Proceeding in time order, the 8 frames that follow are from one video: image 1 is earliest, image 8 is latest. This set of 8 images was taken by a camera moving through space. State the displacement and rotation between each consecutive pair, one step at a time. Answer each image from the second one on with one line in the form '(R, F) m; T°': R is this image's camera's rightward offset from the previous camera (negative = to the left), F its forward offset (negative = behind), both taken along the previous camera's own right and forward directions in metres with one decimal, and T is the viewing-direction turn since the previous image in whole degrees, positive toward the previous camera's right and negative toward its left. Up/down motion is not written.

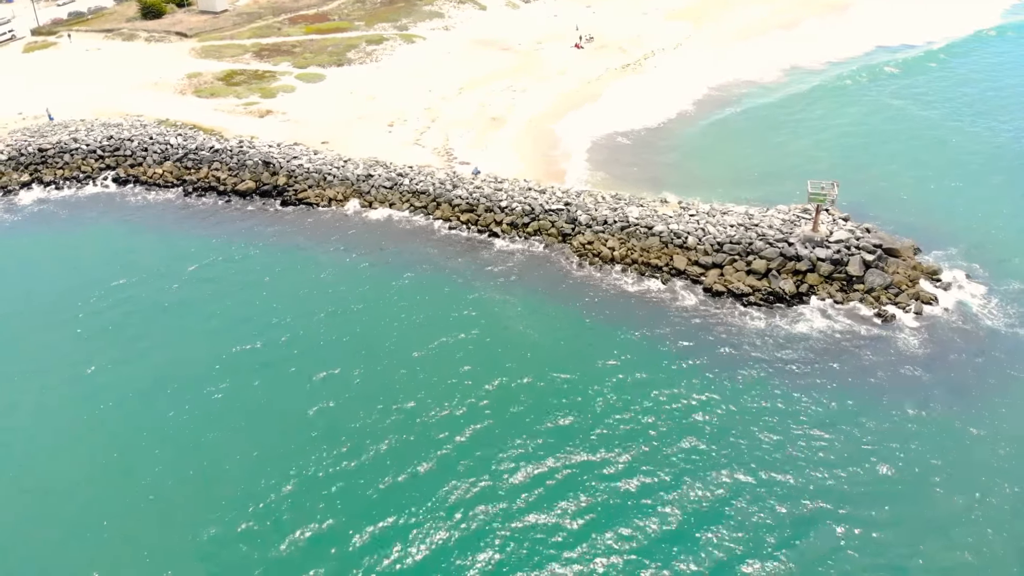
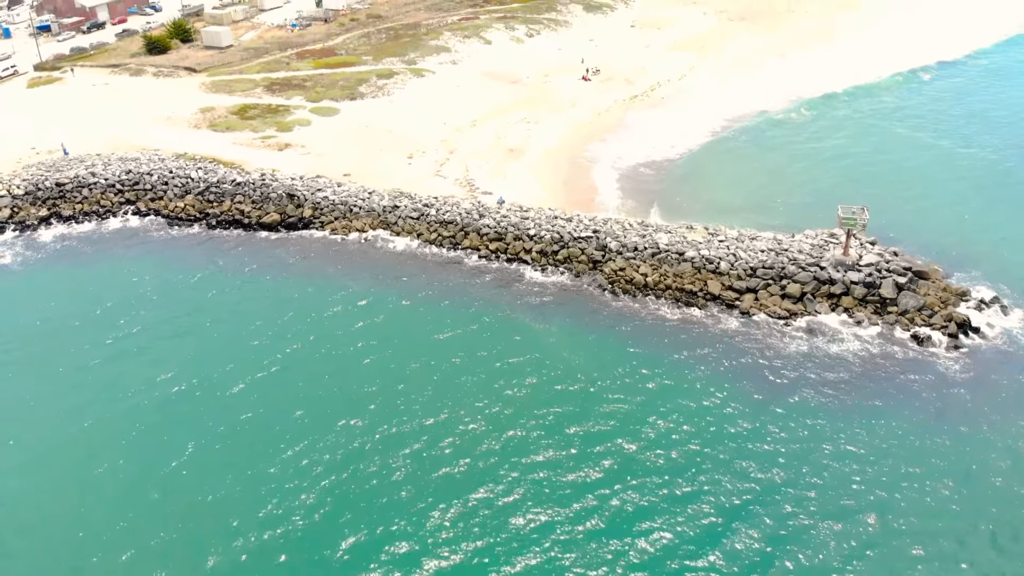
(-2.3, -0.2) m; +2°
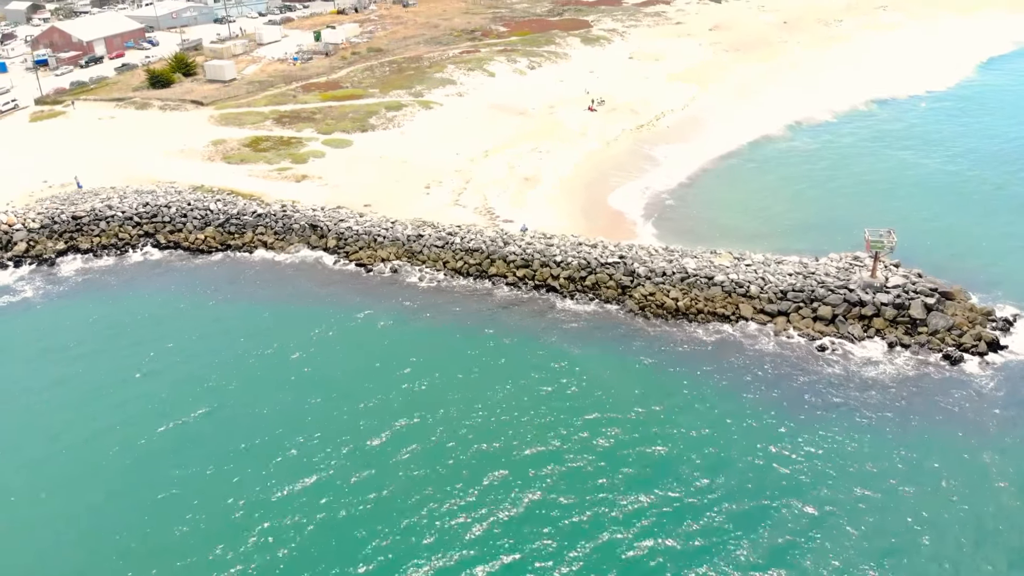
(-2.3, -0.2) m; +2°
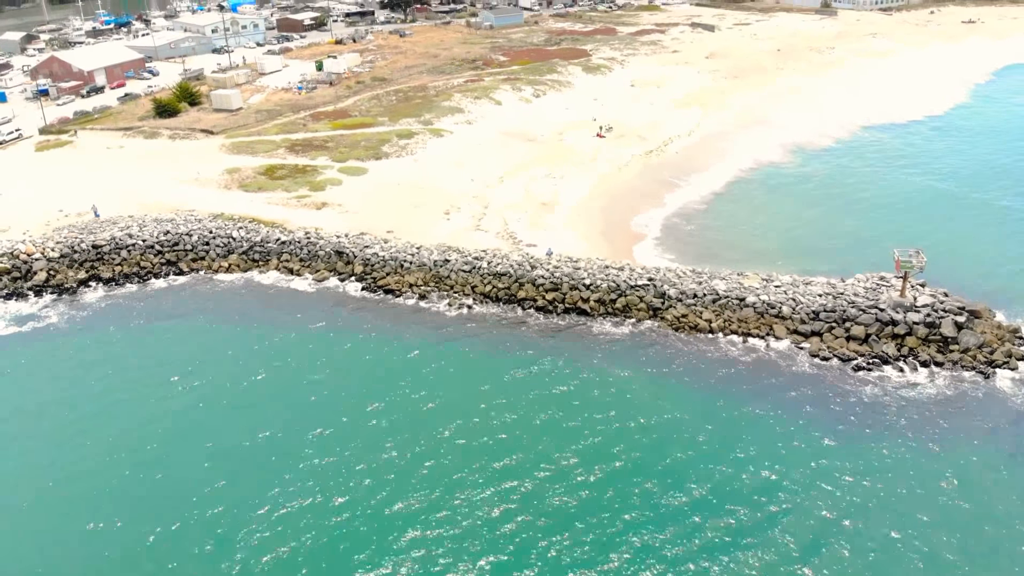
(-2.3, -0.2) m; +1°
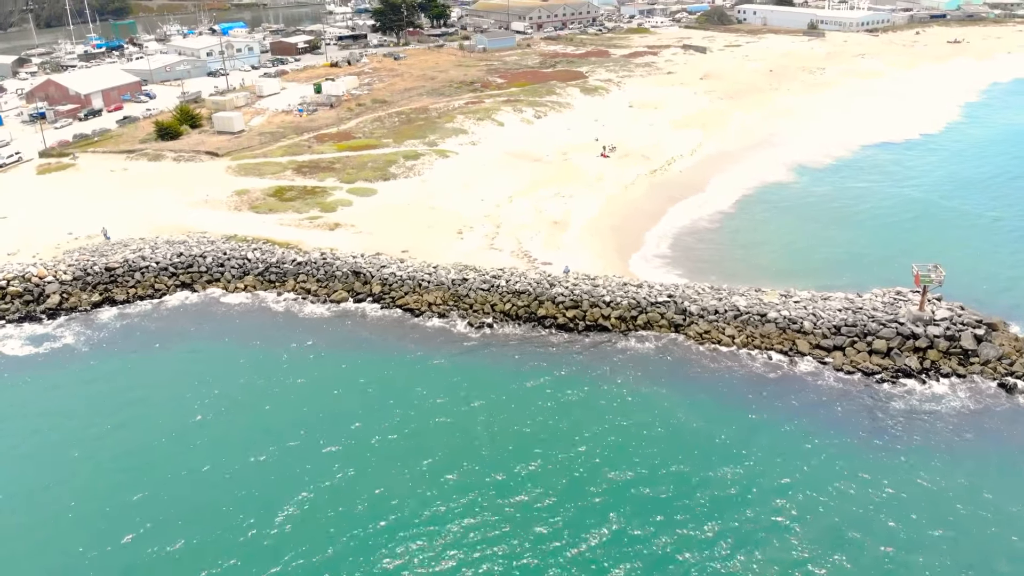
(-1.8, -0.2) m; +1°
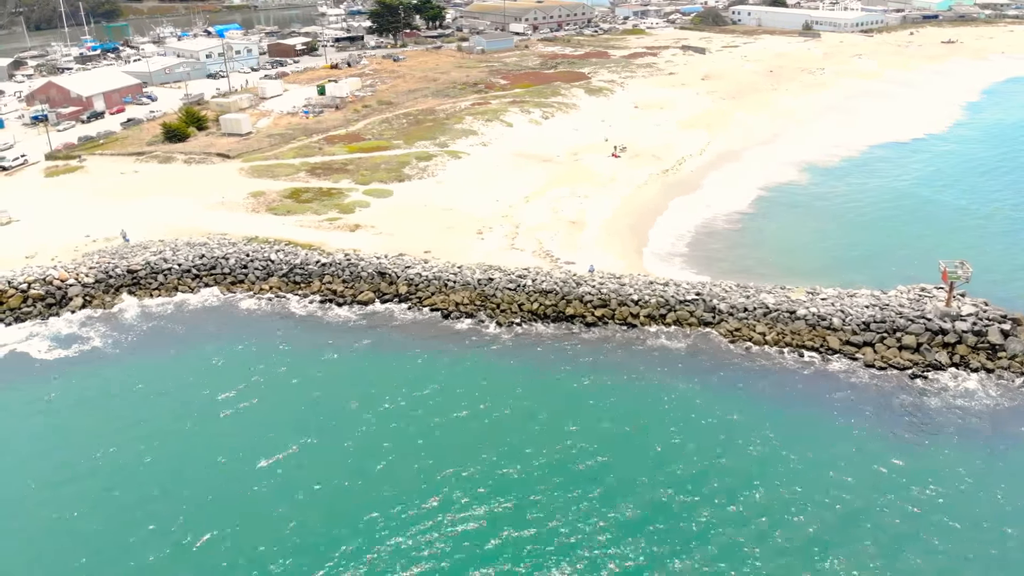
(-2.0, -0.2) m; +1°
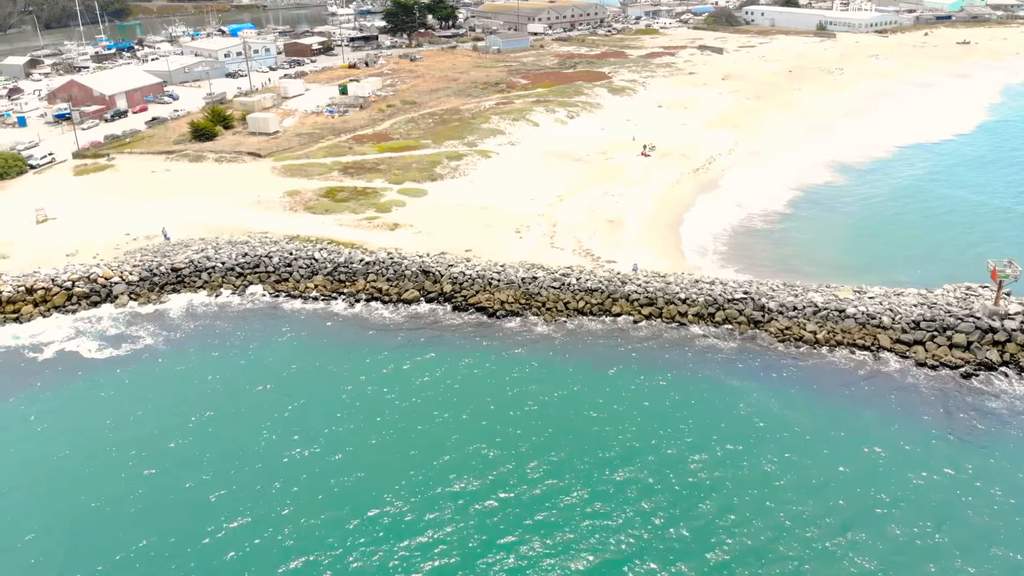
(-2.3, -0.2) m; 0°
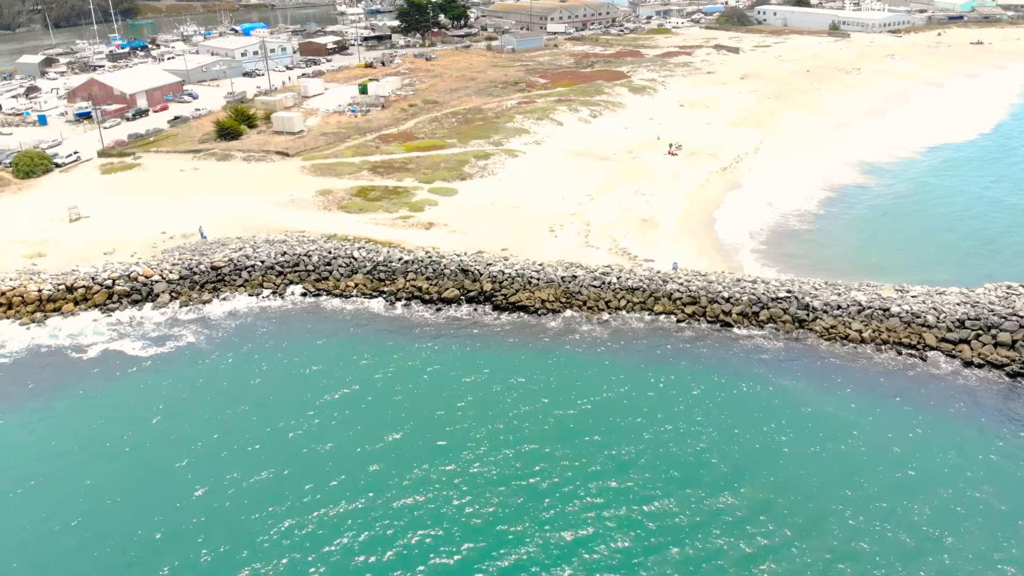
(-2.1, -0.2) m; 0°
